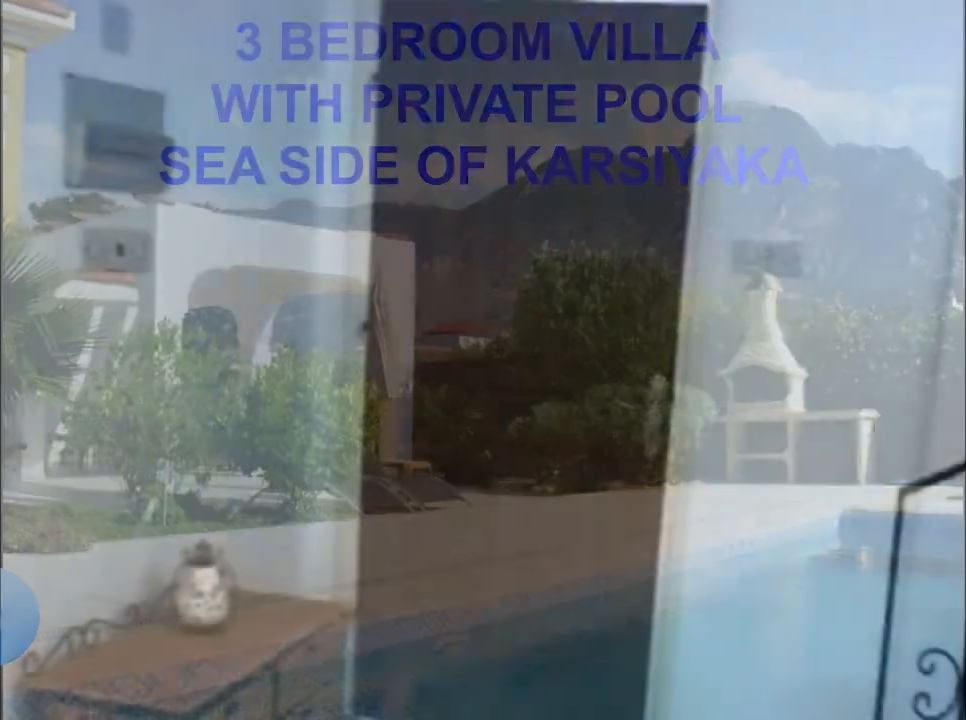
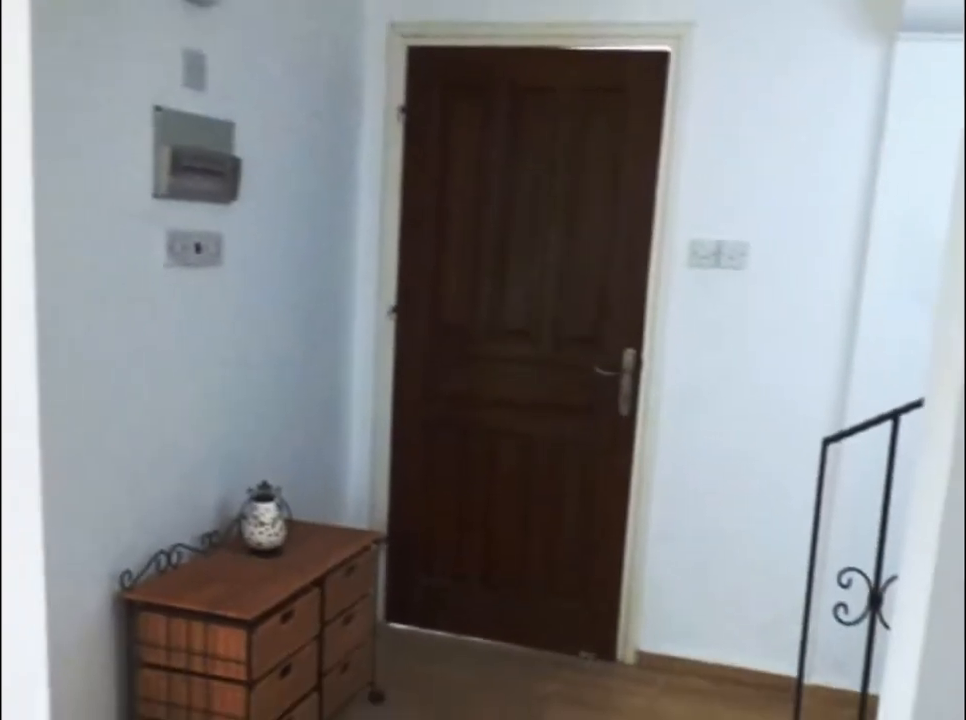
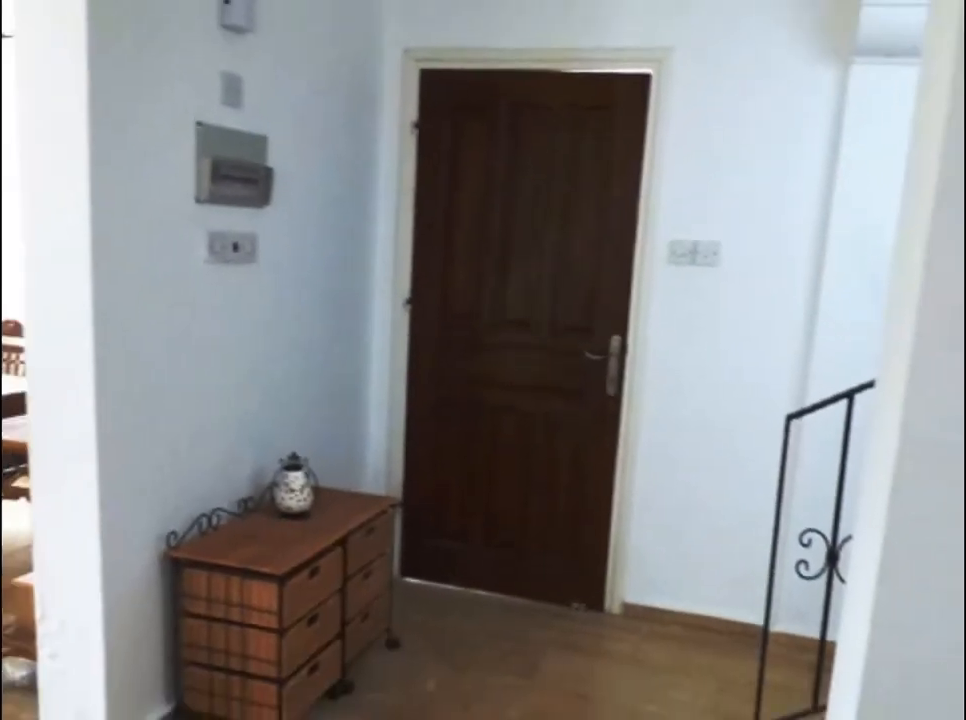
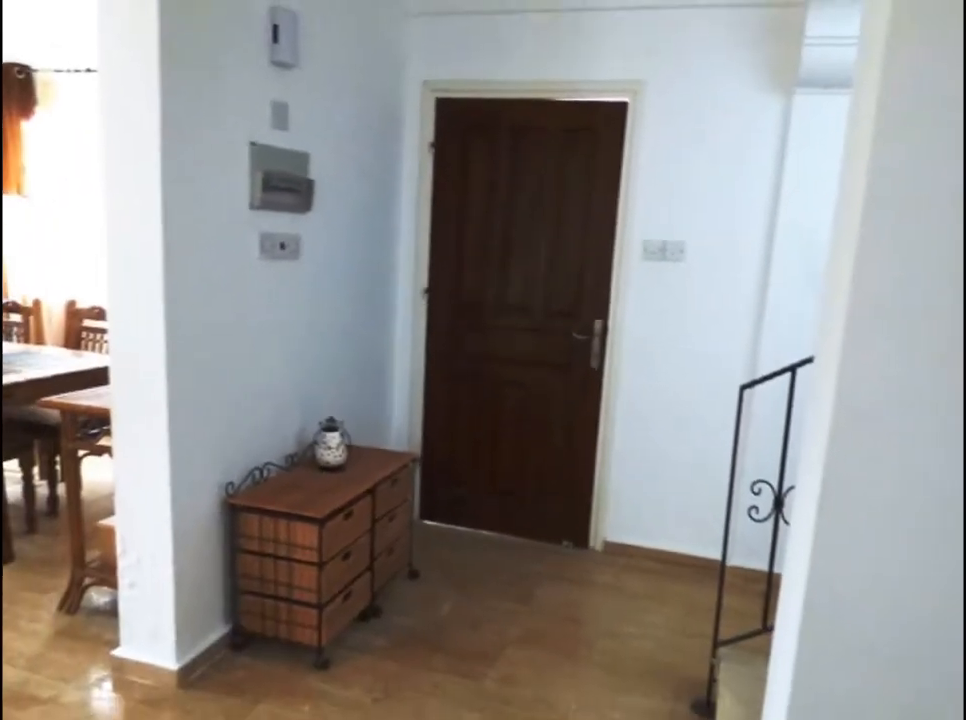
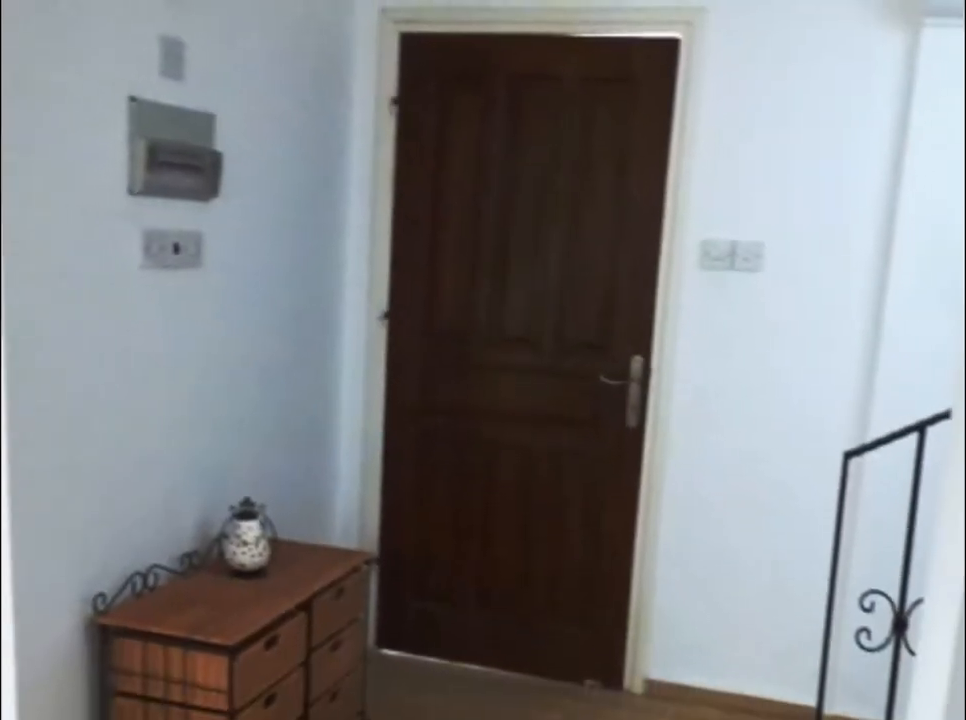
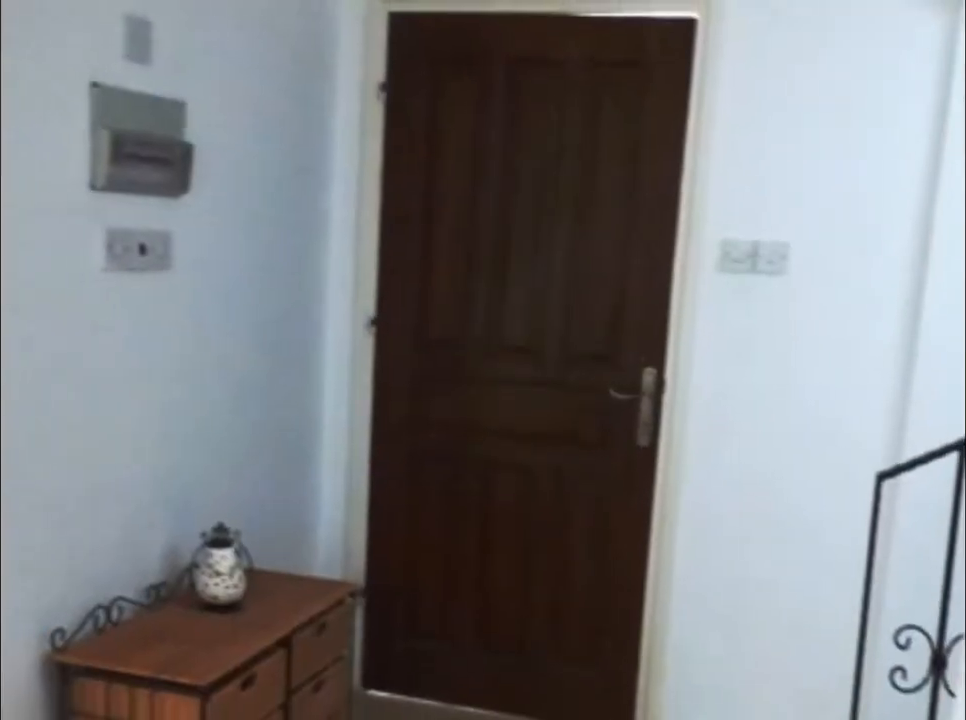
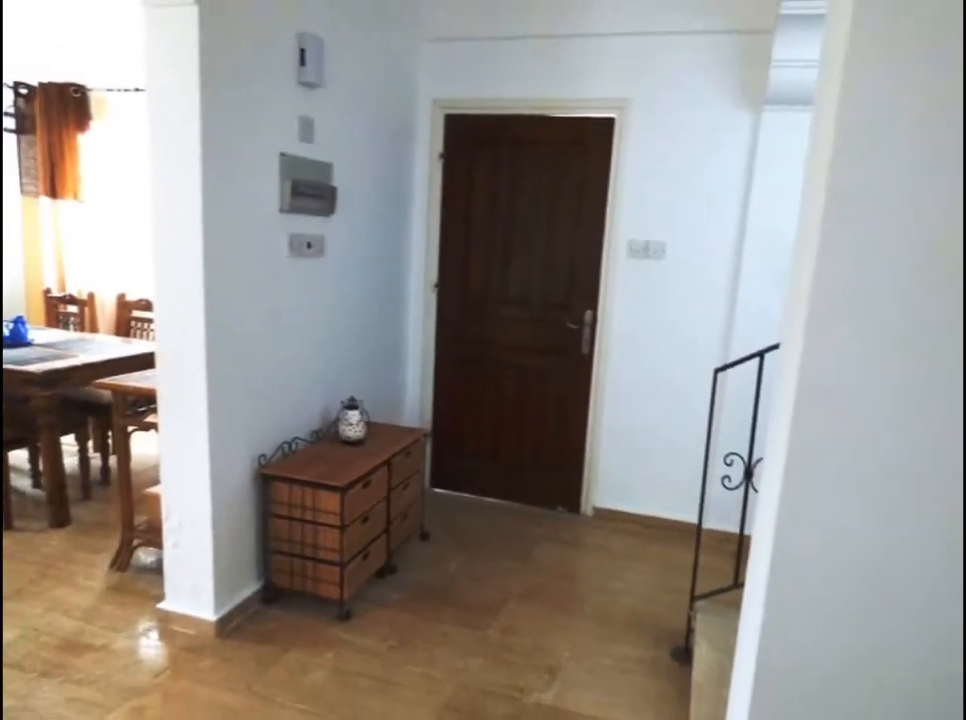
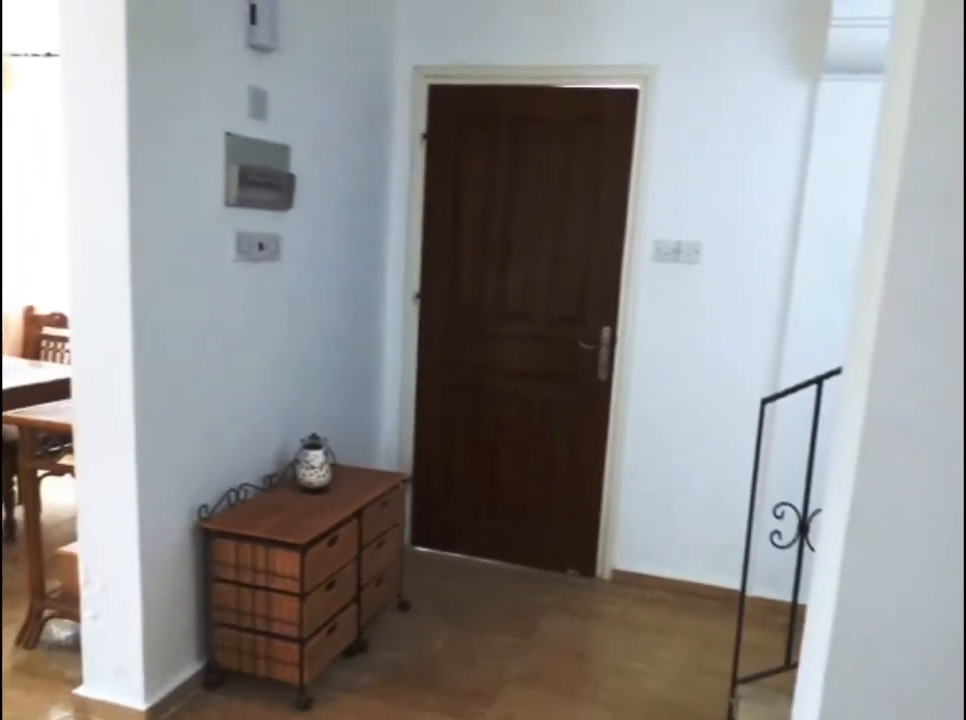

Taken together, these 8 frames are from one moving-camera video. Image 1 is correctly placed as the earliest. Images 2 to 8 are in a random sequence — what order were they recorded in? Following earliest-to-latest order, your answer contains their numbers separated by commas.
6, 5, 2, 3, 8, 4, 7
